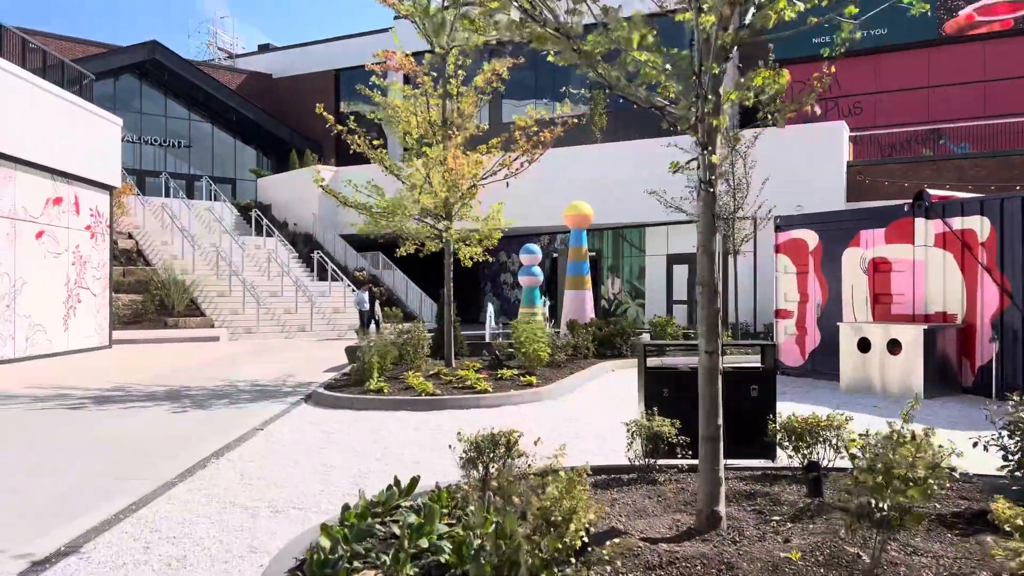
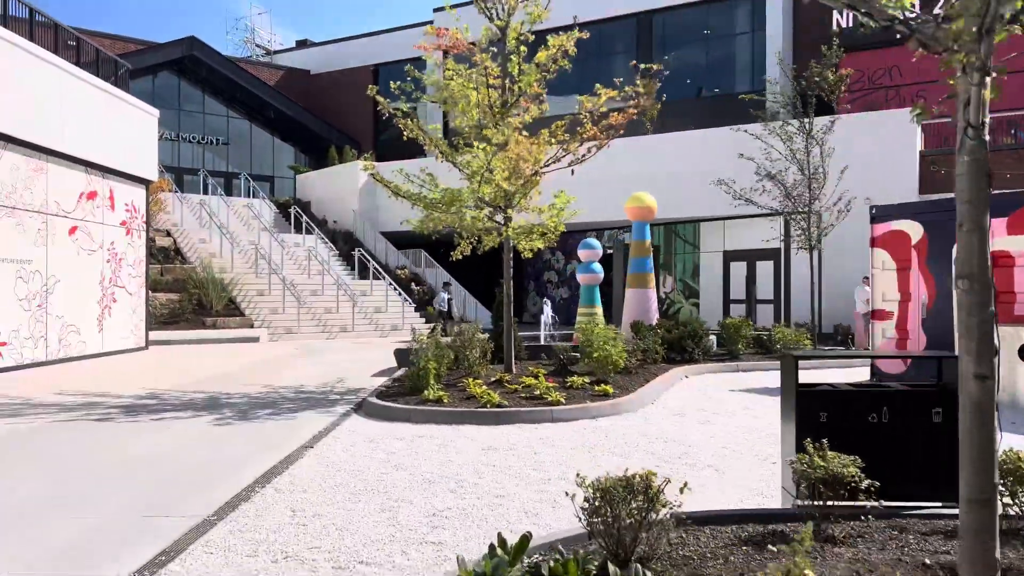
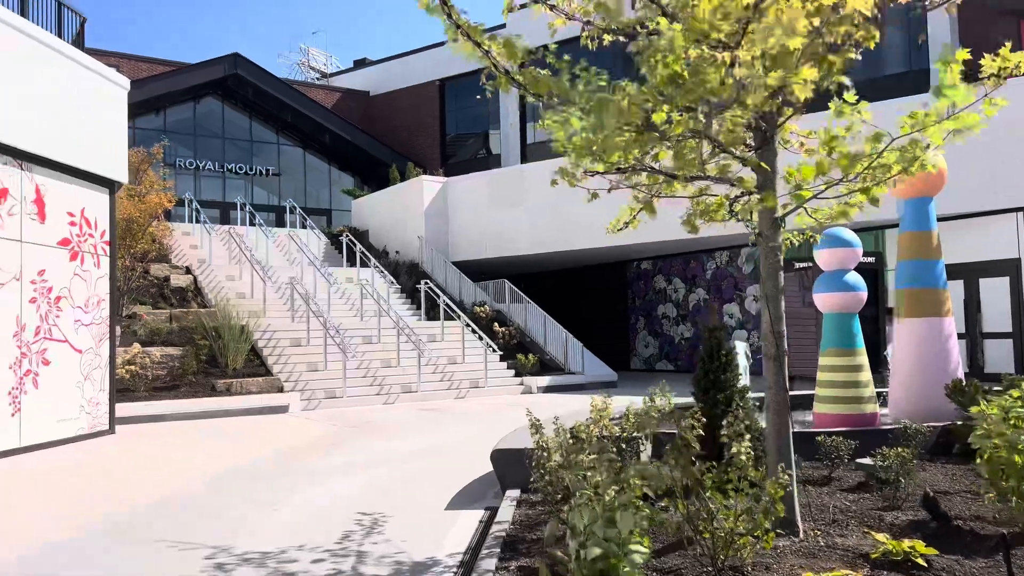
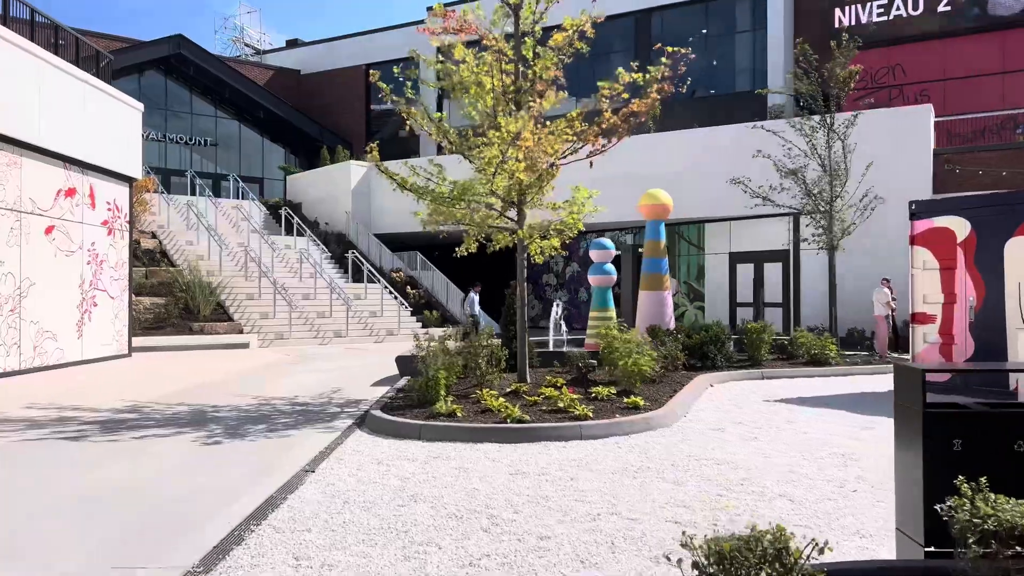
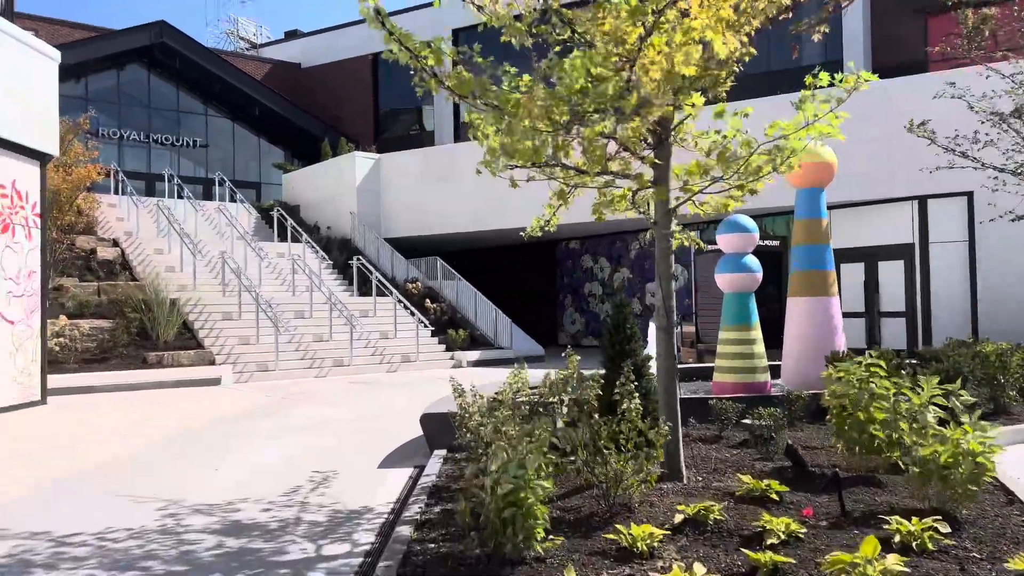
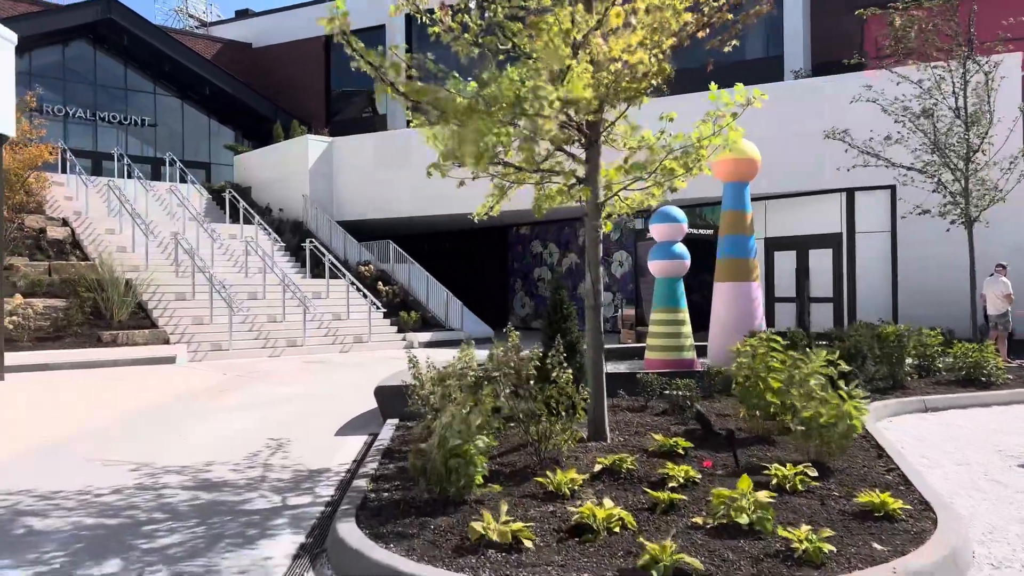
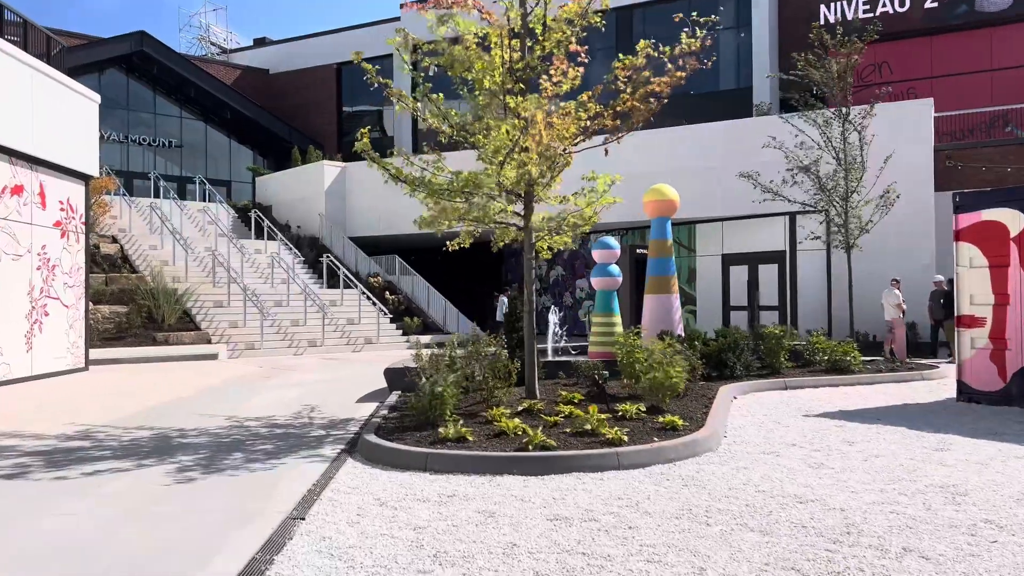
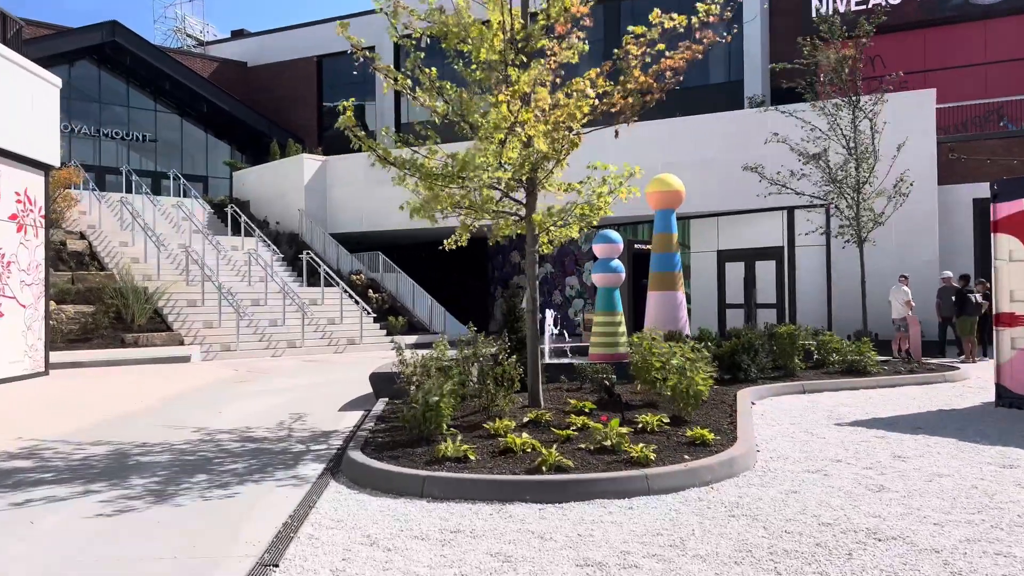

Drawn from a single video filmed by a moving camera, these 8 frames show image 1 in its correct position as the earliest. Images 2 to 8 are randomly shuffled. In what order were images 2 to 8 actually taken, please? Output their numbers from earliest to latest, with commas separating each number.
2, 4, 7, 8, 6, 5, 3
